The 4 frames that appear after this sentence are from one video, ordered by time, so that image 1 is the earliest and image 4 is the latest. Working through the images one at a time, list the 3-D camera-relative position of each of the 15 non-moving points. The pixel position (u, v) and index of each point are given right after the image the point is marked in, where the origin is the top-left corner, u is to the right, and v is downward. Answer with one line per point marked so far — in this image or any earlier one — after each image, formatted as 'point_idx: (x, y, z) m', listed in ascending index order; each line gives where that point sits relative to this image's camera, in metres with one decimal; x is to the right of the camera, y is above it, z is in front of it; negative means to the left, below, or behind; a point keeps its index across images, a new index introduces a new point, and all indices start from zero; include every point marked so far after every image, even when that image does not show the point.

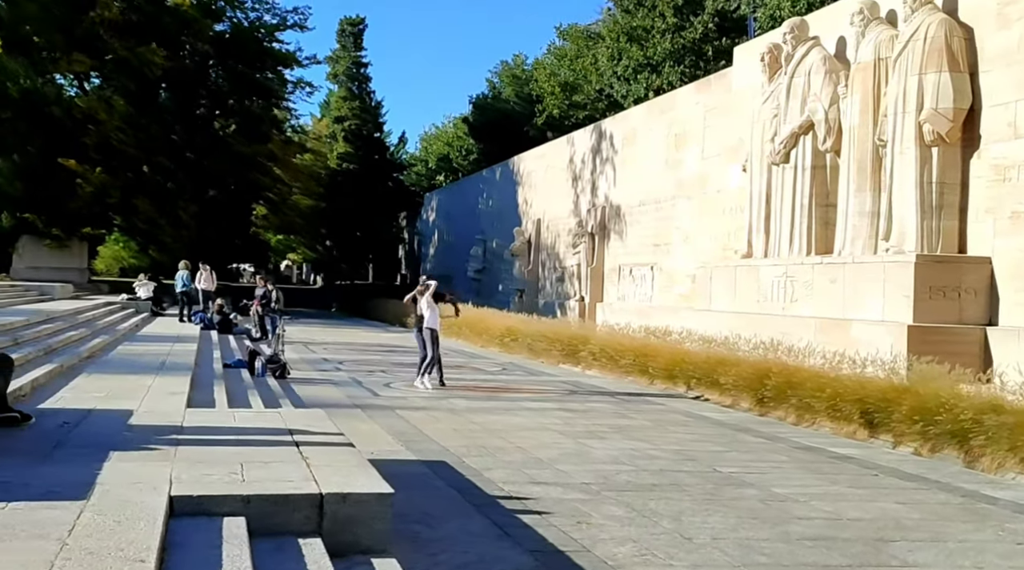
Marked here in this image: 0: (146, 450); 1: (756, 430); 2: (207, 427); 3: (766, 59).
0: (-1.6, -0.8, +4.8) m
1: (+2.2, -1.3, +9.3) m
2: (-1.6, -0.8, +5.6) m
3: (+3.9, +3.7, +16.8) m
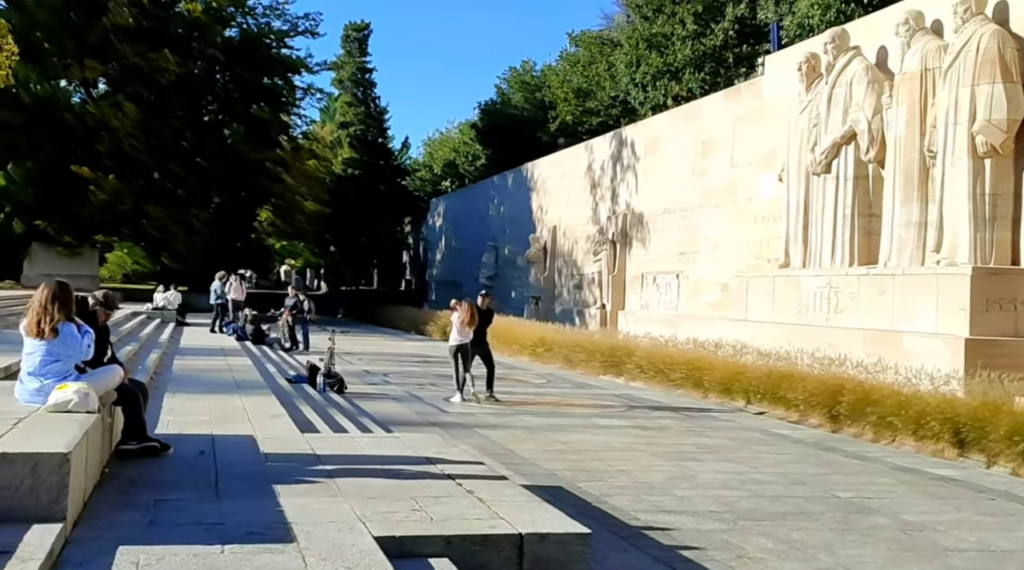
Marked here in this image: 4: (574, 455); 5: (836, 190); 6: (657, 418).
0: (-0.9, -0.9, +4.7) m
1: (+3.0, -1.5, +9.2) m
2: (-0.9, -0.9, +5.5) m
3: (+4.6, +3.5, +16.7) m
4: (+0.5, -1.3, +8.0) m
5: (+4.8, +1.4, +15.6) m
6: (+1.6, -1.4, +11.1) m
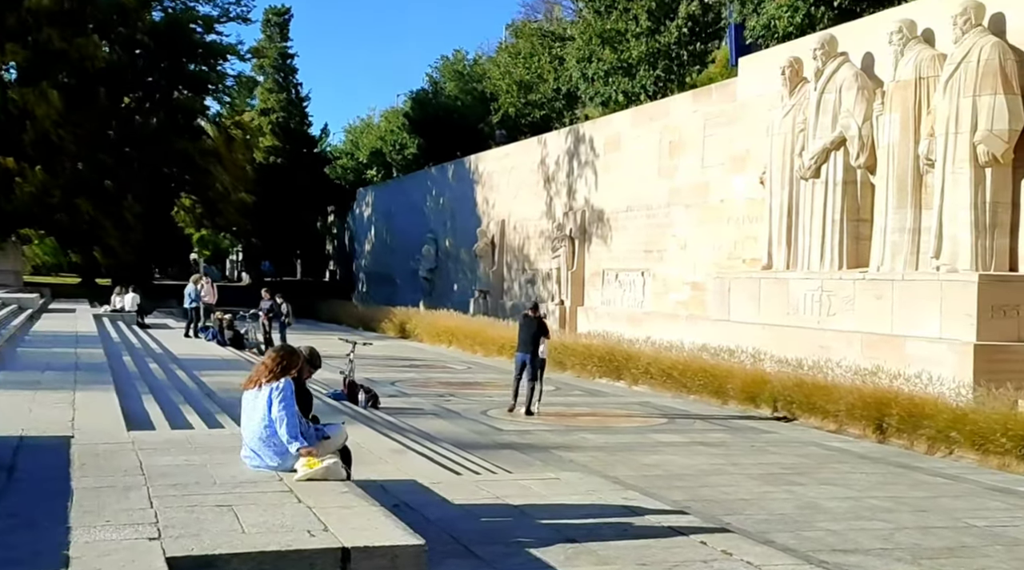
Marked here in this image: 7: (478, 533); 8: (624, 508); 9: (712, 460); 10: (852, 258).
0: (+0.2, -1.2, +4.5) m
1: (+3.6, -1.6, +9.4) m
2: (+0.2, -1.1, +5.4) m
3: (+4.6, +3.5, +17.0) m
4: (+1.3, -1.5, +8.0) m
5: (+4.9, +1.4, +15.9) m
6: (+2.1, -1.6, +11.2) m
7: (-0.2, -1.1, +4.8) m
8: (+0.6, -1.2, +5.5) m
9: (+1.8, -1.5, +9.1) m
10: (+5.2, +0.4, +15.5) m
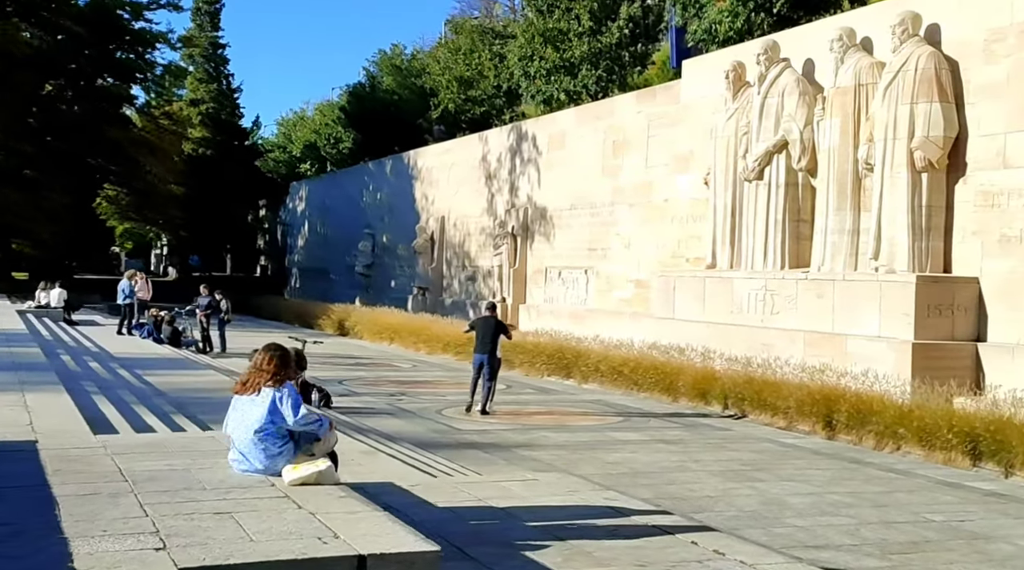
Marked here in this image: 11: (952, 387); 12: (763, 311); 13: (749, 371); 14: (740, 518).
0: (+0.2, -1.2, +4.6) m
1: (+3.3, -1.6, +9.7) m
2: (+0.1, -1.2, +5.4) m
3: (+3.7, +3.5, +17.2) m
4: (+1.0, -1.5, +8.1) m
5: (+4.1, +1.4, +16.2) m
6: (+1.6, -1.6, +11.3) m
7: (-0.2, -1.2, +4.8) m
8: (+0.5, -1.2, +5.5) m
9: (+1.4, -1.5, +9.2) m
10: (+4.4, +0.4, +15.8) m
11: (+4.9, -1.1, +11.4) m
12: (+4.0, -0.4, +15.9) m
13: (+3.0, -1.1, +13.0) m
14: (+1.5, -1.5, +6.8) m
